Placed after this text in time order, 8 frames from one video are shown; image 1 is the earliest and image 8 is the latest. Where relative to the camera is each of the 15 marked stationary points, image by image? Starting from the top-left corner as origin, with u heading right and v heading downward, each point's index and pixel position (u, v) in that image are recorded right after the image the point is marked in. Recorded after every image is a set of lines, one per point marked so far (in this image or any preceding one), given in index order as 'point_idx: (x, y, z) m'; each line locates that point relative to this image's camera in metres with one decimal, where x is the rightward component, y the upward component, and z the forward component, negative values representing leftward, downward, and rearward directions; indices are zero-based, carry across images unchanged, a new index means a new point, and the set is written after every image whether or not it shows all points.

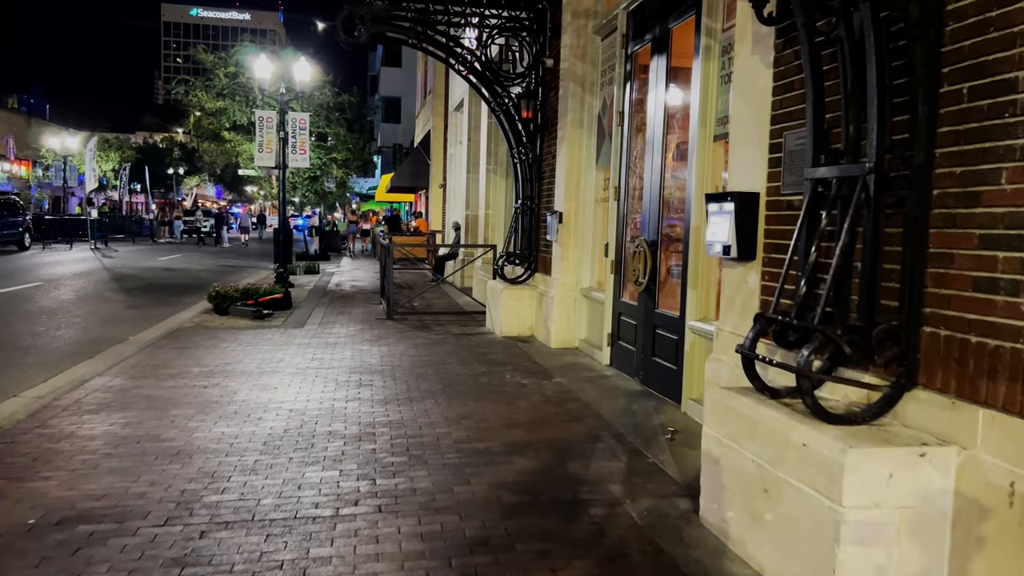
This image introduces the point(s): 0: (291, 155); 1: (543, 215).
0: (-4.9, +3.0, +17.4) m
1: (+0.4, +0.9, +9.6) m
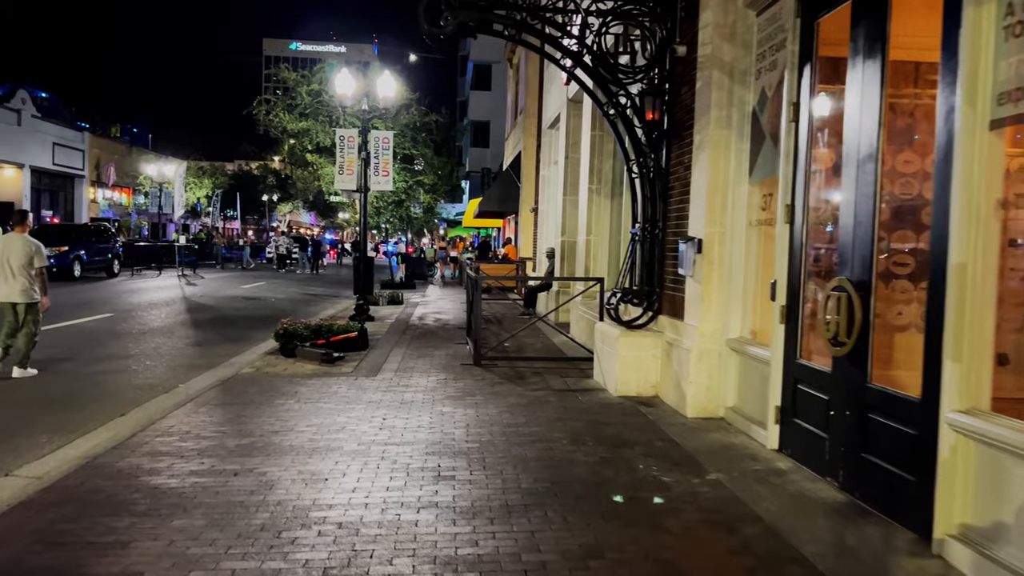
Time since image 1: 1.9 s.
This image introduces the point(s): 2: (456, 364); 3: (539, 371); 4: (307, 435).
0: (-2.8, +2.3, +16.0) m
1: (+1.5, +0.4, +7.6) m
2: (-0.7, -0.9, +9.5) m
3: (+0.3, -1.0, +9.0) m
4: (-1.6, -1.1, +6.0) m
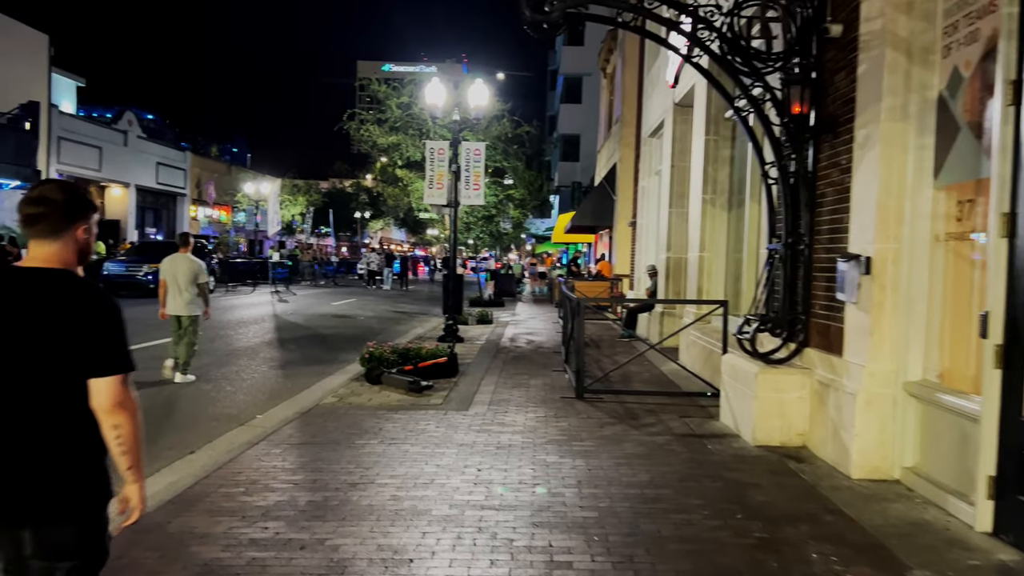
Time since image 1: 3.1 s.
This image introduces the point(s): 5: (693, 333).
0: (-1.0, +1.9, +15.1) m
1: (+2.5, +0.2, +6.3) m
2: (+0.5, -1.2, +8.4) m
3: (+1.4, -1.2, +7.8) m
4: (-0.8, -1.3, +5.1) m
5: (+2.4, -0.6, +10.5) m
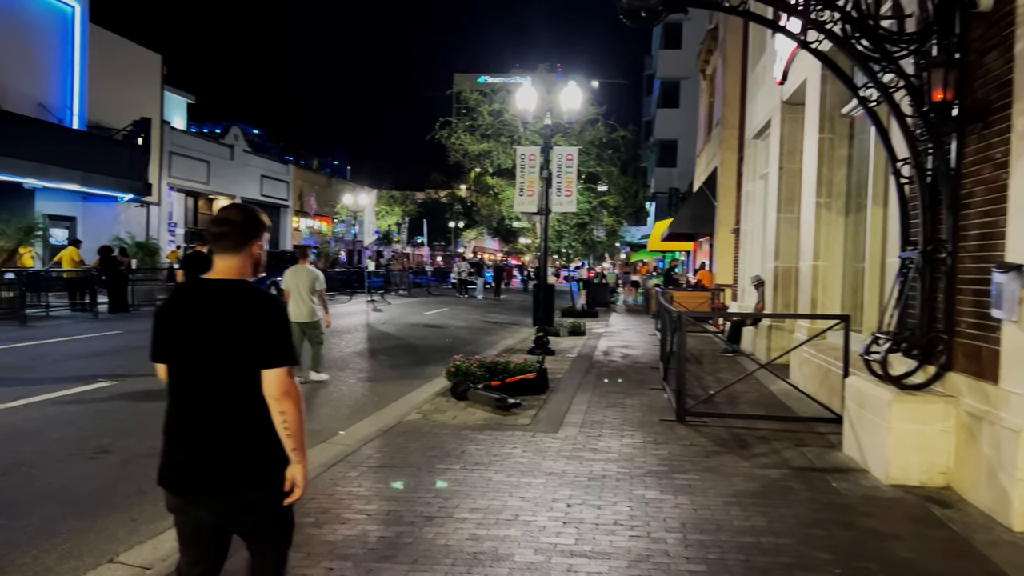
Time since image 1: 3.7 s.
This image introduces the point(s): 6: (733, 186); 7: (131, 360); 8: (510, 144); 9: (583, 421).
0: (+0.8, +1.7, +14.6) m
1: (+3.1, +0.1, +5.4) m
2: (+1.4, -1.3, +7.8) m
3: (+2.3, -1.3, +7.1) m
4: (-0.3, -1.4, +4.6) m
5: (+3.6, -0.8, +9.6) m
6: (+5.5, +2.5, +19.5) m
7: (-5.5, -1.0, +11.4) m
8: (-0.1, +3.3, +18.3) m
9: (+0.7, -1.3, +7.6) m
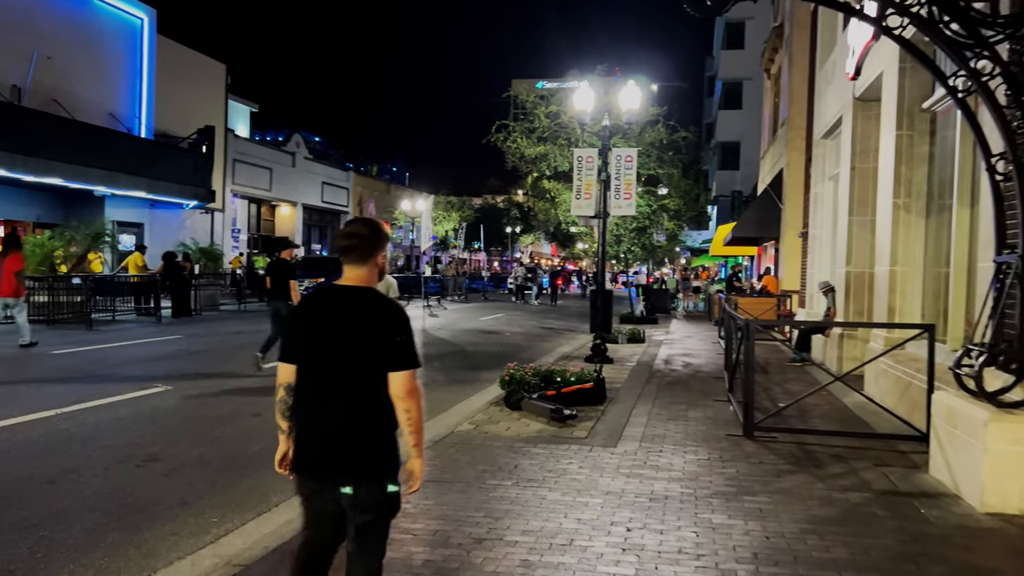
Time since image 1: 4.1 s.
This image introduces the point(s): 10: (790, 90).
0: (+1.8, +1.6, +14.2) m
1: (+3.5, +0.1, +4.9) m
2: (+1.9, -1.4, +7.3) m
3: (+2.7, -1.4, +6.5) m
4: (0.0, -1.4, +4.3) m
5: (+4.2, -0.8, +8.9) m
6: (+6.9, +2.4, +18.7) m
7: (-4.7, -1.1, +11.4) m
8: (+1.3, +3.2, +17.9) m
9: (+1.2, -1.4, +7.2) m
10: (+6.8, +4.9, +19.4) m
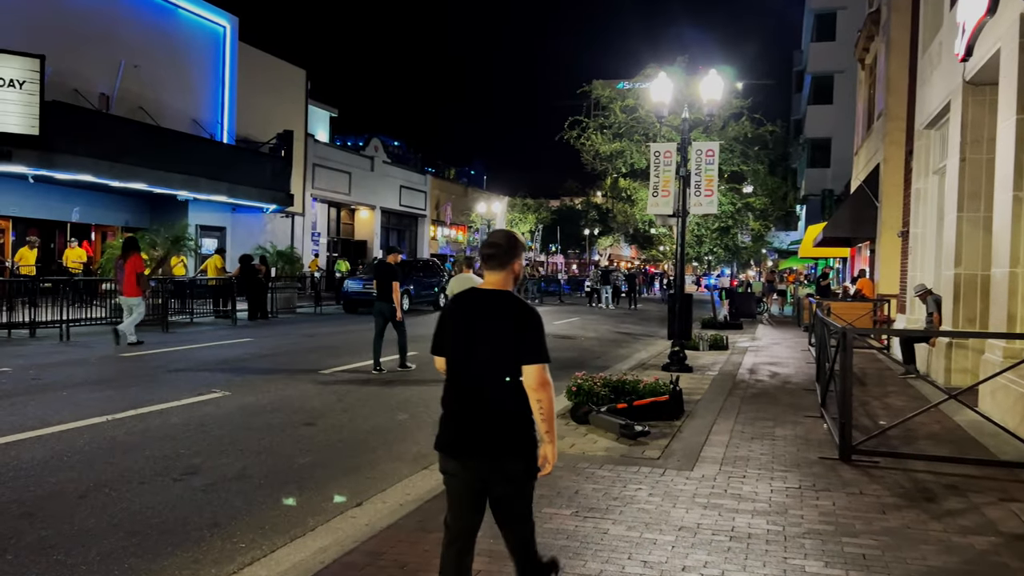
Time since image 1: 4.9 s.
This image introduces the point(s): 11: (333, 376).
0: (+3.1, +1.6, +13.4) m
1: (+3.8, 0.0, +3.9) m
2: (+2.5, -1.4, +6.5) m
3: (+3.2, -1.4, +5.6) m
4: (+0.3, -1.4, +3.6) m
5: (+4.9, -0.9, +7.9) m
6: (+8.5, +2.3, +17.4) m
7: (-3.7, -1.1, +11.2) m
8: (+2.9, +3.1, +17.1) m
9: (+1.7, -1.4, +6.4) m
10: (+8.6, +4.8, +18.0) m
11: (-2.4, -1.2, +10.8) m
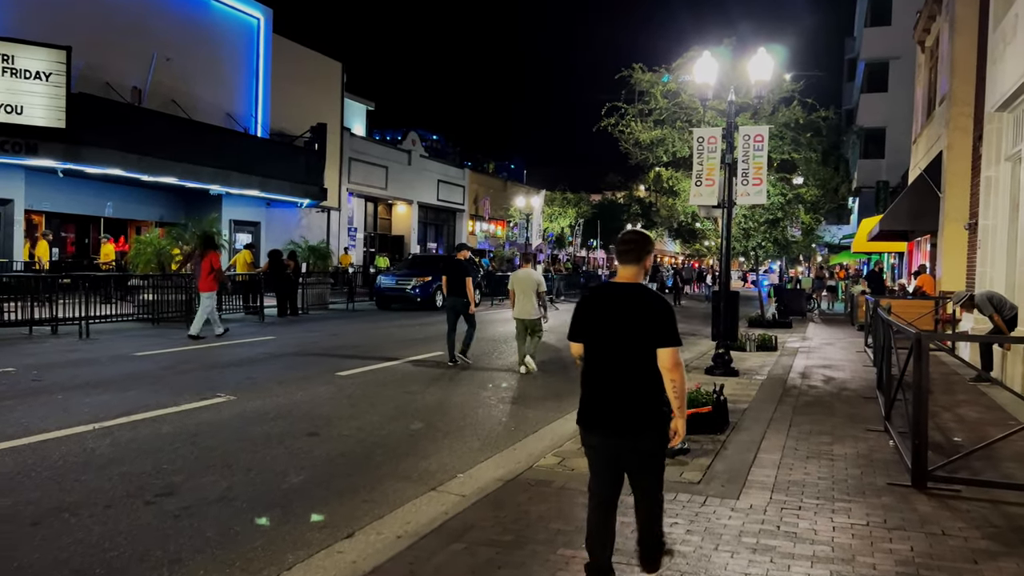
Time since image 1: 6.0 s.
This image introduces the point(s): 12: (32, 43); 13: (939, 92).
0: (+3.6, +1.6, +12.4) m
1: (+3.8, 0.0, +2.9) m
2: (+2.6, -1.4, +5.6) m
3: (+3.3, -1.4, +4.7) m
4: (+0.3, -1.4, +2.8) m
5: (+5.1, -0.9, +6.8) m
6: (+9.3, +2.4, +16.1) m
7: (-3.3, -1.1, +10.7) m
8: (+3.6, +3.2, +16.2) m
9: (+1.9, -1.4, +5.6) m
10: (+9.4, +4.9, +16.7) m
11: (-2.1, -1.1, +10.1) m
12: (-10.0, +5.1, +16.4) m
13: (+10.4, +4.8, +19.1) m
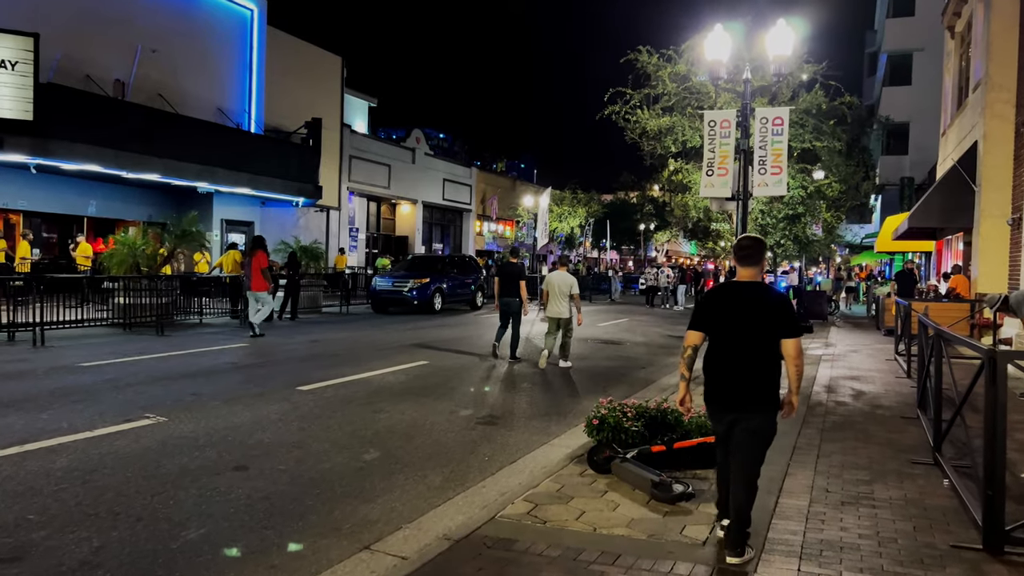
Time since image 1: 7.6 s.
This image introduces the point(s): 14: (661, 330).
0: (+3.5, +1.6, +11.1) m
1: (+3.5, 0.0, +1.6) m
2: (+2.3, -1.4, +4.3) m
3: (+3.0, -1.4, +3.4) m
4: (-0.1, -1.5, +1.6) m
5: (+4.9, -0.9, +5.5) m
6: (+9.2, +2.3, +14.7) m
7: (-3.4, -1.1, +9.5) m
8: (+3.5, +3.2, +14.9) m
9: (+1.6, -1.4, +4.3) m
10: (+9.3, +4.8, +15.3) m
11: (-2.2, -1.2, +9.0) m
12: (-10.0, +5.0, +15.4) m
13: (+10.4, +4.7, +17.7) m
14: (+3.7, -1.1, +19.6) m
